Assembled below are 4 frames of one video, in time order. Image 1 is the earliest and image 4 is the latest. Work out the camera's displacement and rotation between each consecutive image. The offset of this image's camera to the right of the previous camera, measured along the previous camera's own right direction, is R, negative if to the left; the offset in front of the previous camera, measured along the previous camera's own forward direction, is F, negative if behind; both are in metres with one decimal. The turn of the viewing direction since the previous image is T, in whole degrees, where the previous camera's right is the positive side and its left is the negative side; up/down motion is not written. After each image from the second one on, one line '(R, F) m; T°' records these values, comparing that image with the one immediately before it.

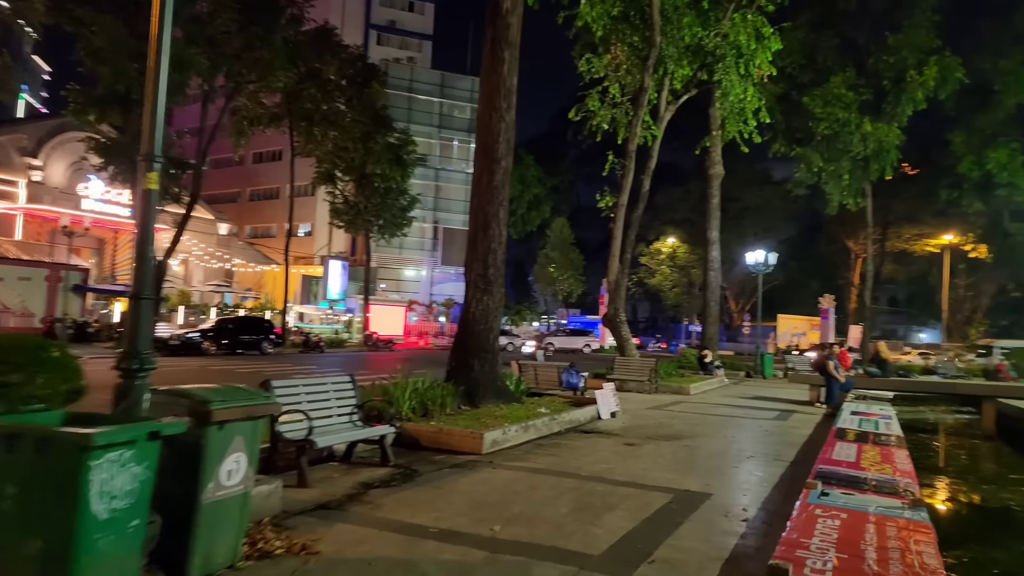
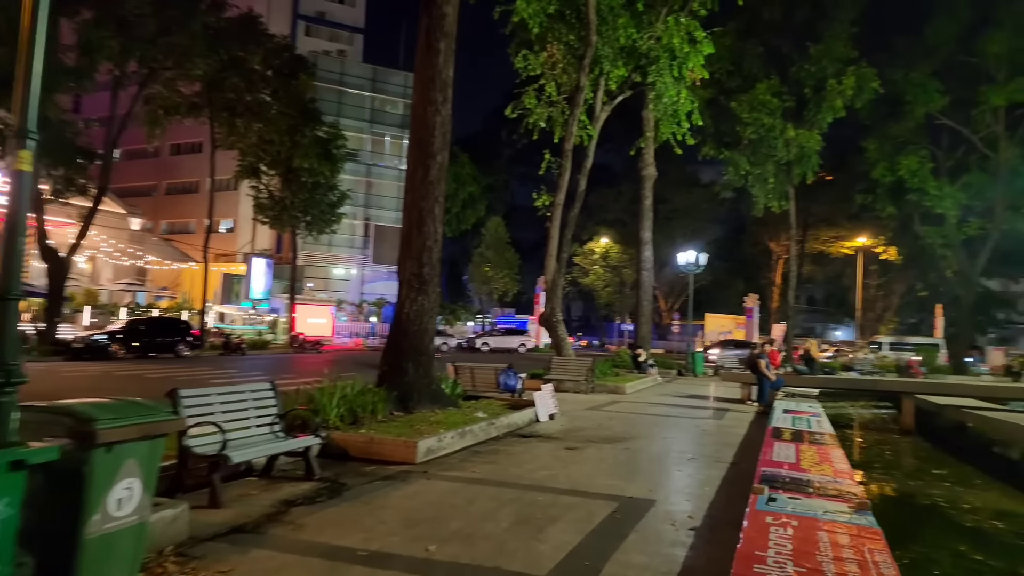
(0.0, +0.4) m; +6°
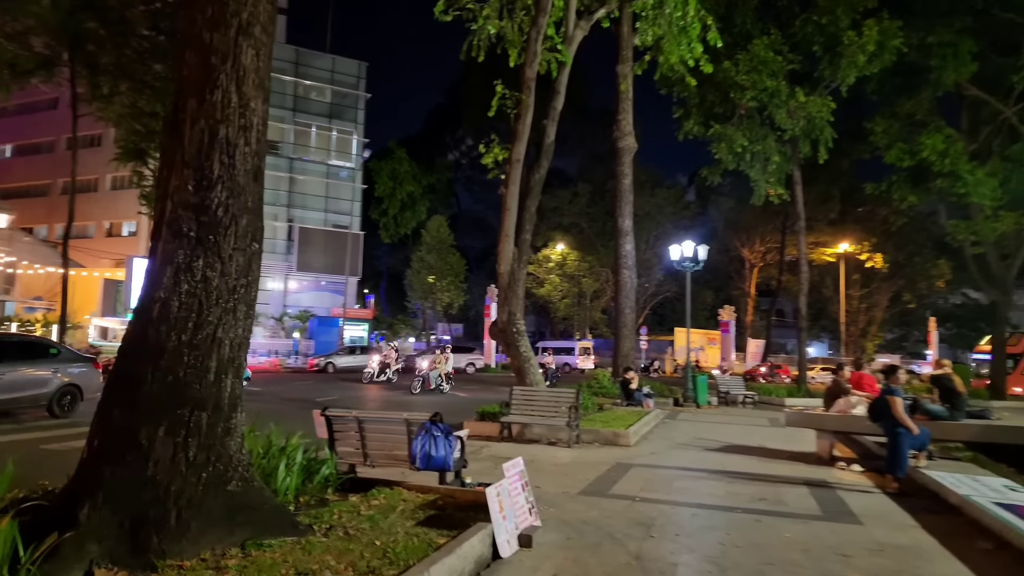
(+0.2, +6.4) m; +5°
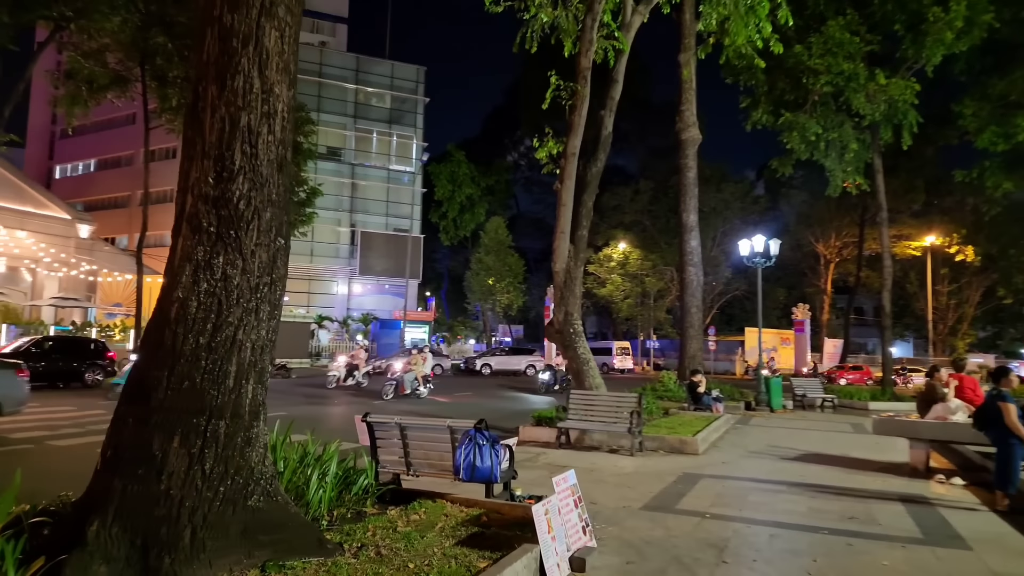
(+0.1, +0.5) m; -6°
